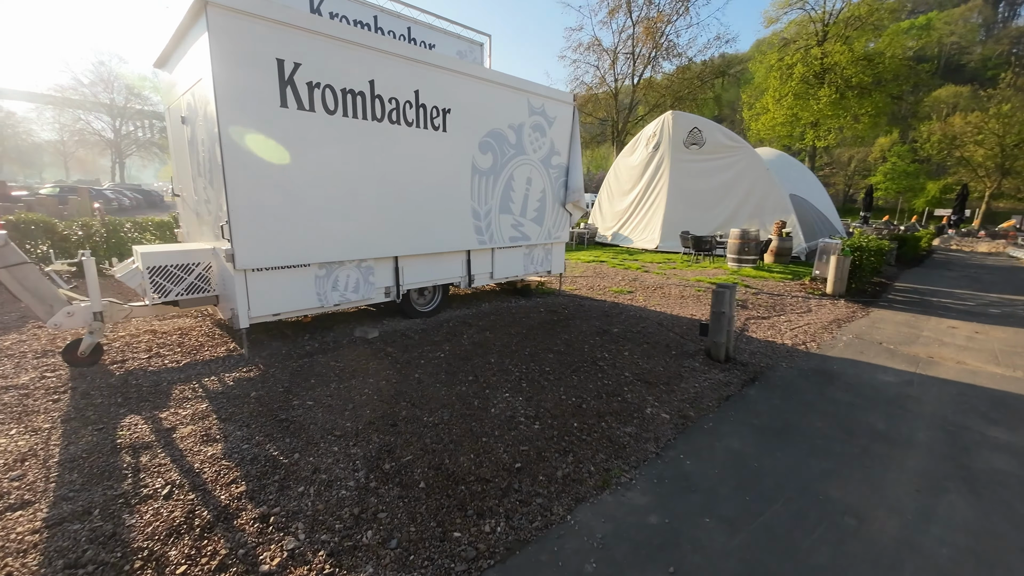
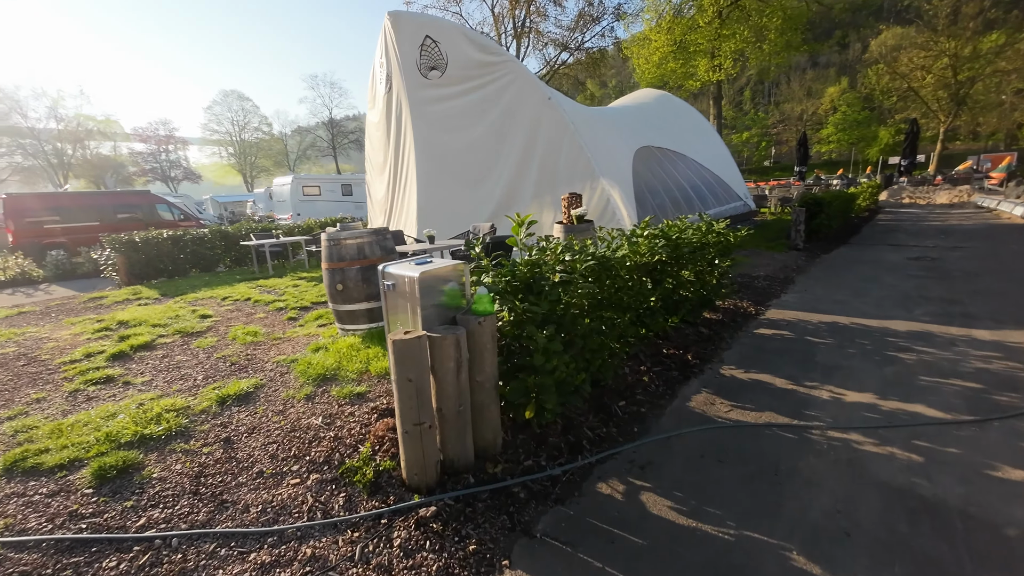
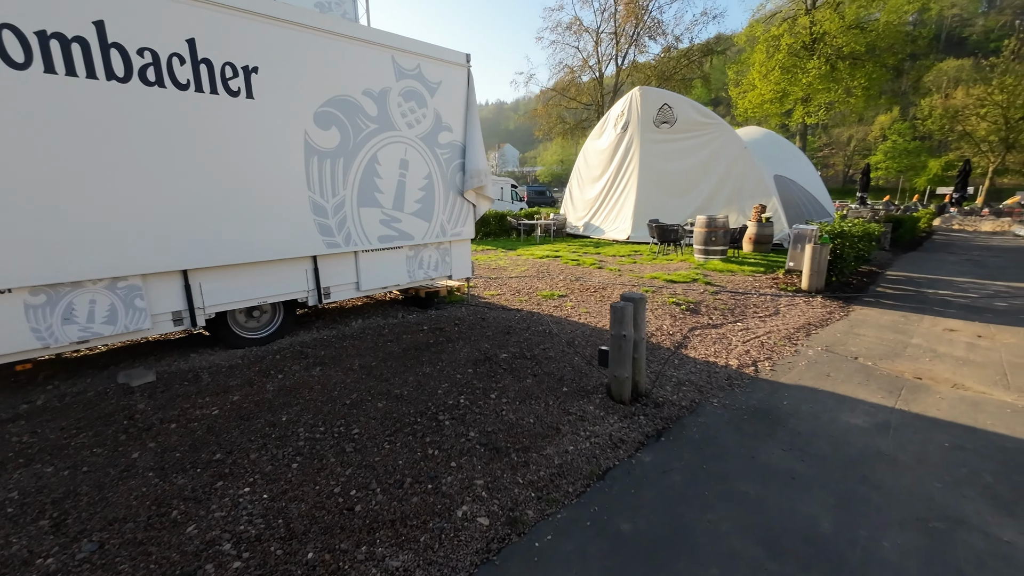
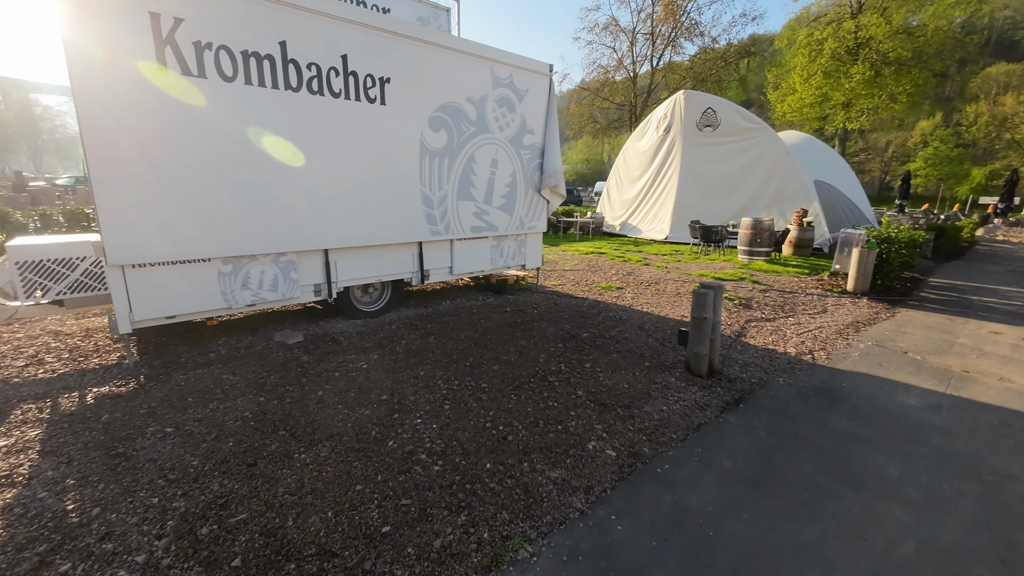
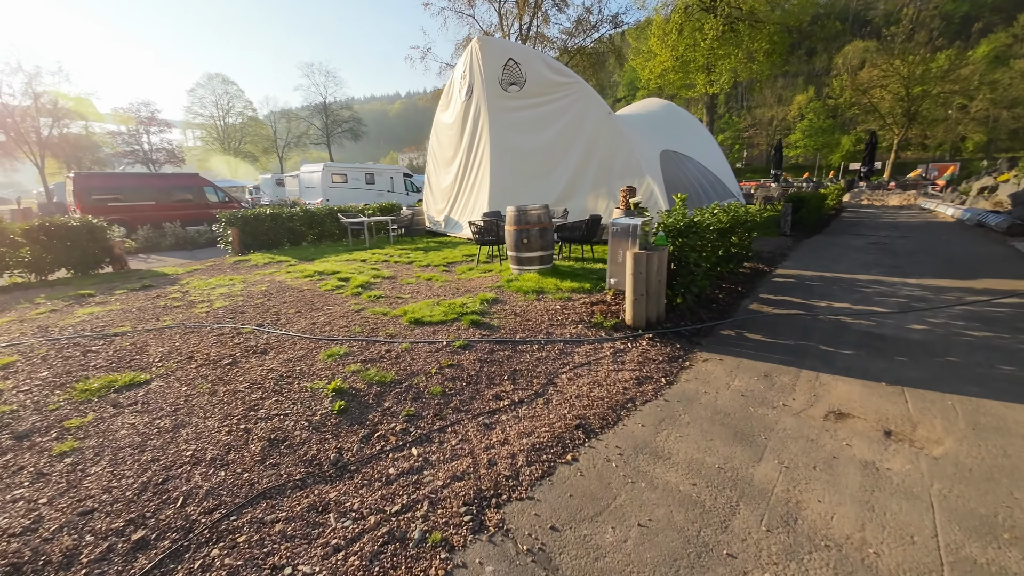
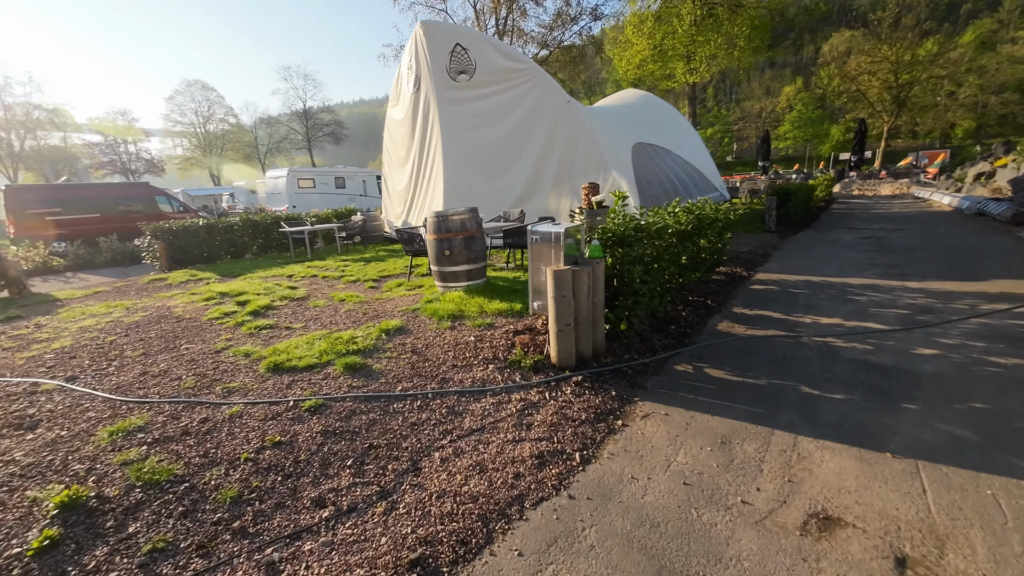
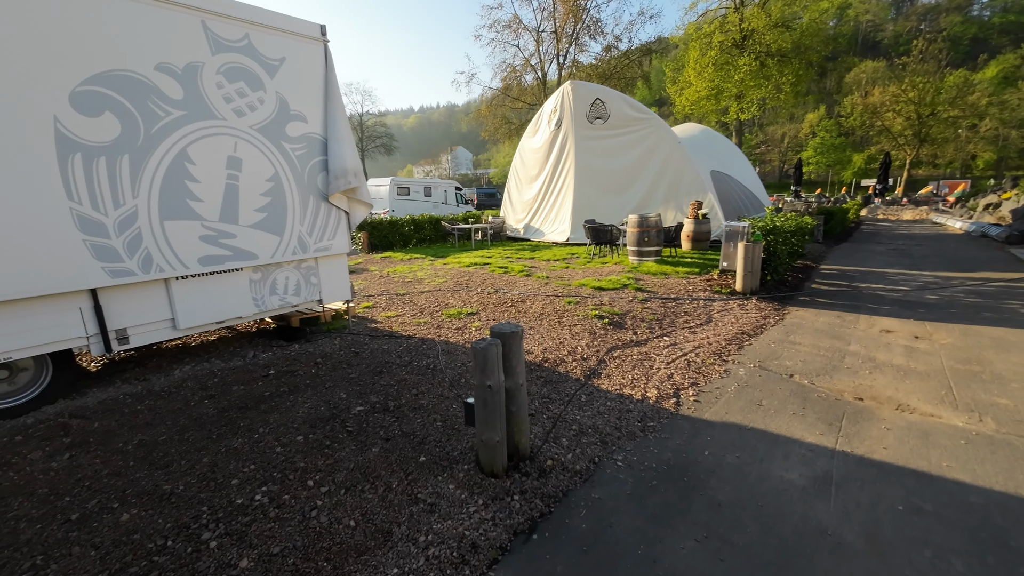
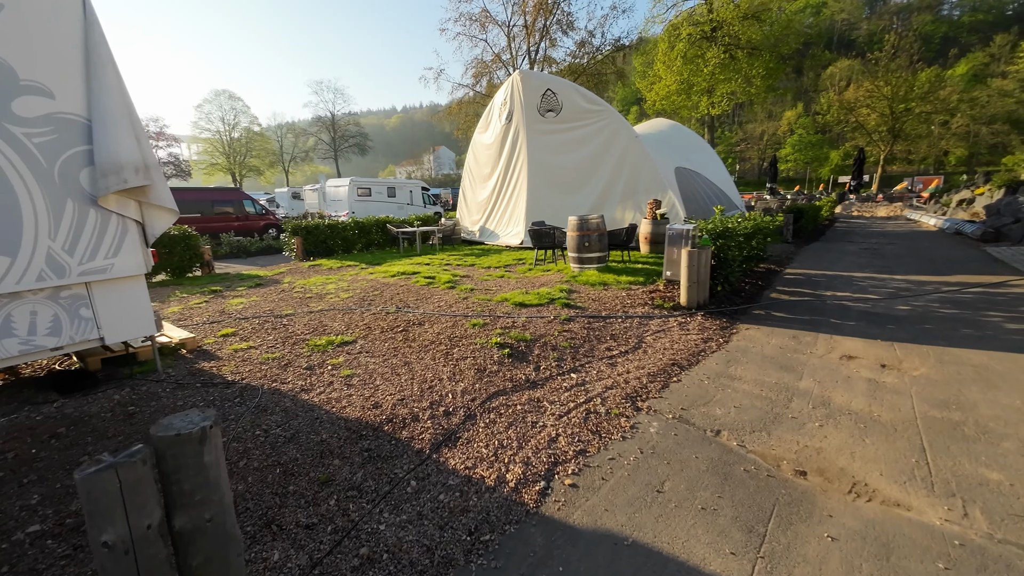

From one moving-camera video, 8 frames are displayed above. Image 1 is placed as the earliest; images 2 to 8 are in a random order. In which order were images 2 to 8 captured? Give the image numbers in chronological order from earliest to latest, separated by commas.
4, 3, 7, 8, 5, 6, 2
